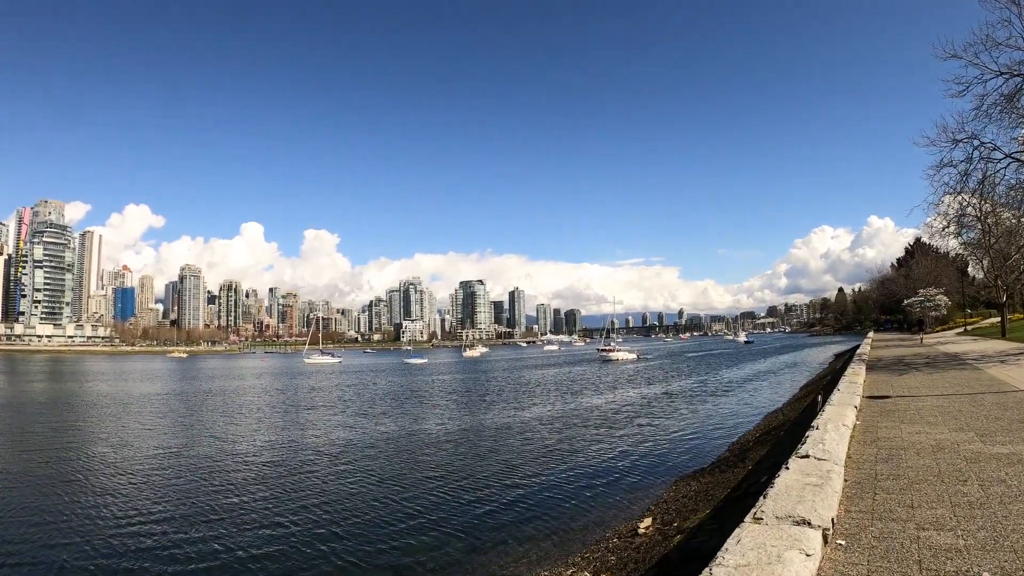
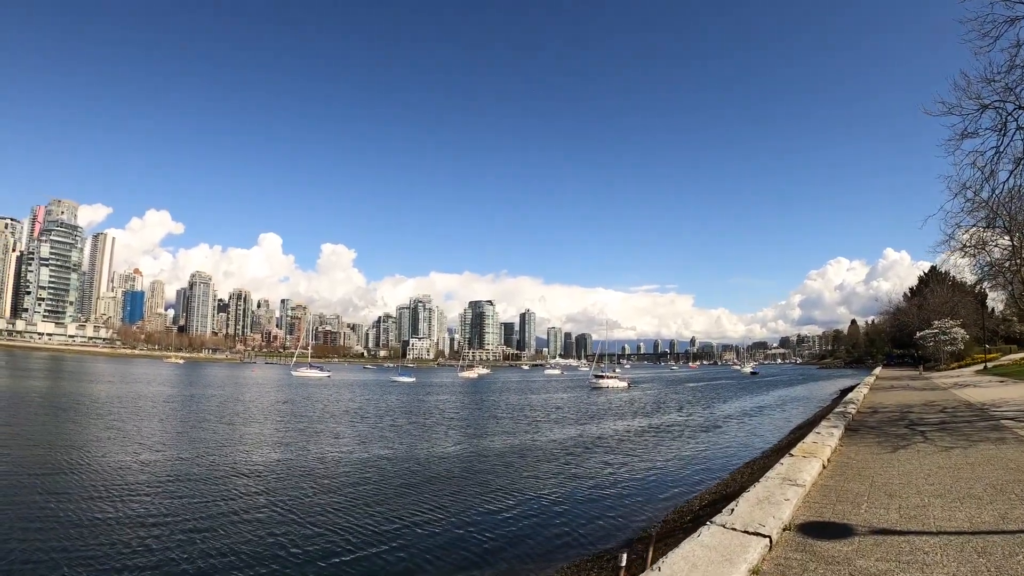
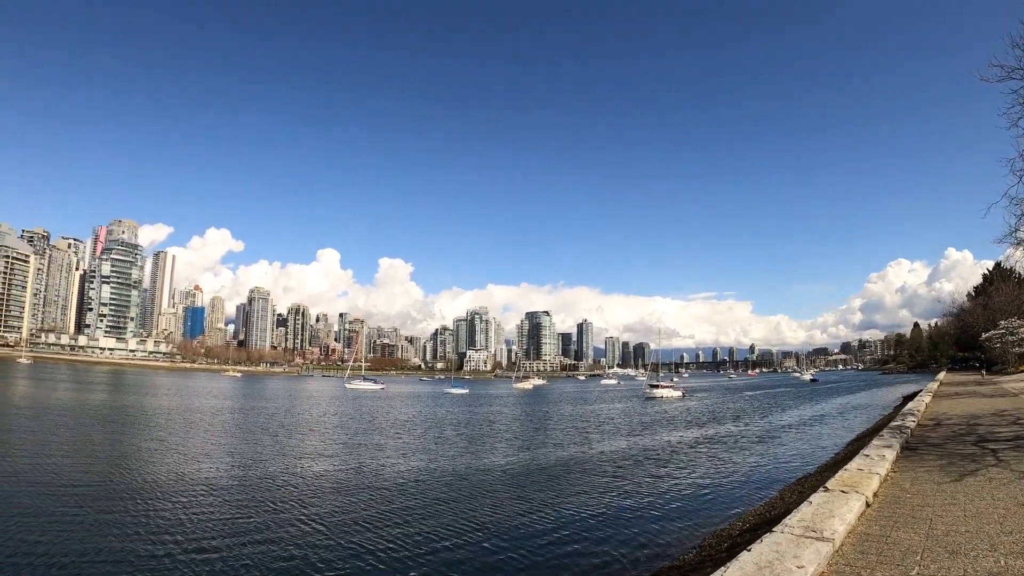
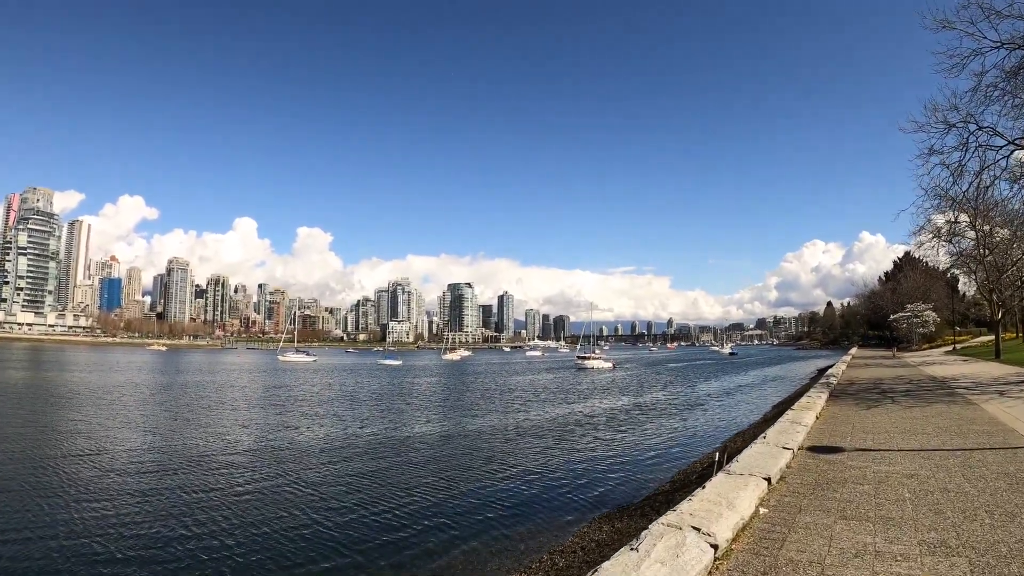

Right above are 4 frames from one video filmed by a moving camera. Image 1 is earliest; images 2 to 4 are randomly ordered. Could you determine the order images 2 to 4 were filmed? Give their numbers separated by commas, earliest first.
4, 2, 3
